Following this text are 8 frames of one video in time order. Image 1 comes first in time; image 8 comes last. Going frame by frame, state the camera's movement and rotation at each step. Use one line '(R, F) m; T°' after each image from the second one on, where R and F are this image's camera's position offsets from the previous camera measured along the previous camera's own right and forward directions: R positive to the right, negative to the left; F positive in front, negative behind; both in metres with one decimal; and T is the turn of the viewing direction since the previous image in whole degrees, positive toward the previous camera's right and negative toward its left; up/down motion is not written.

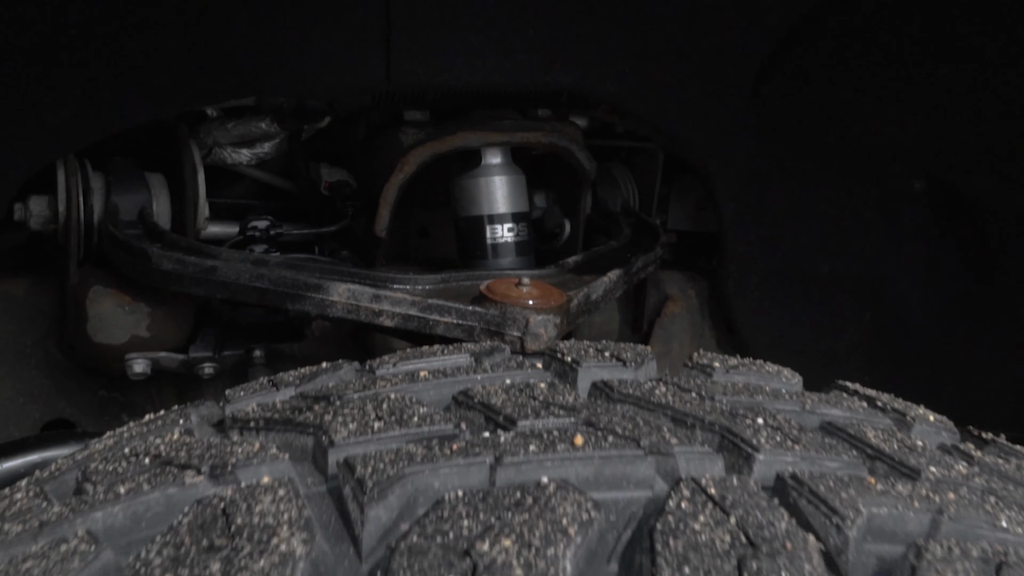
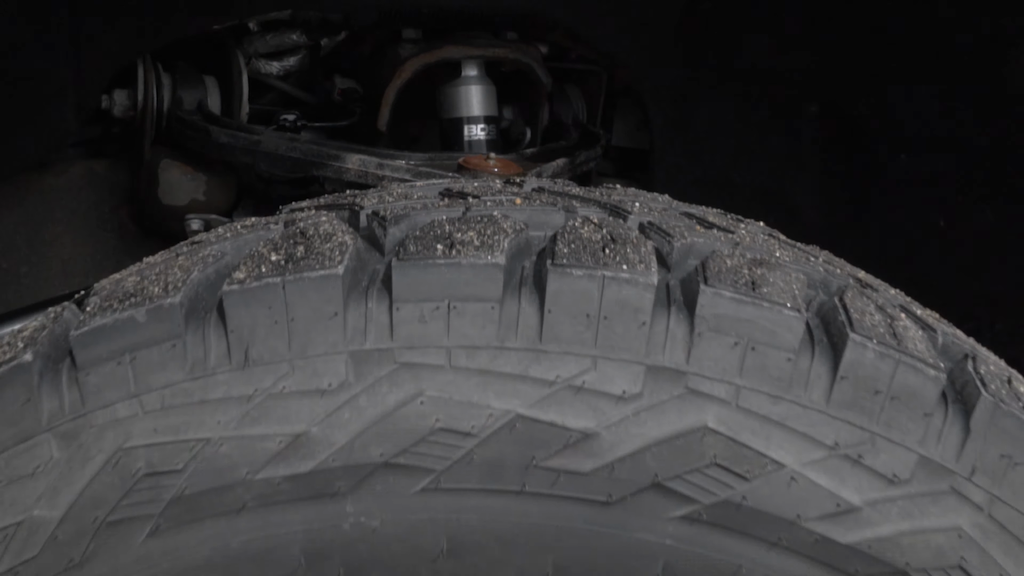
(0.0, -0.2) m; +1°
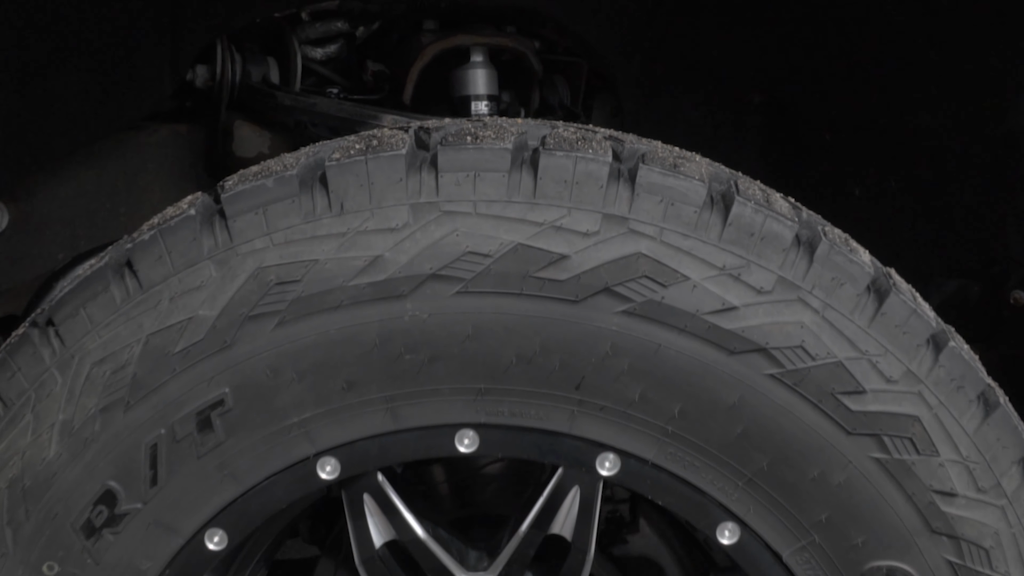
(0.0, -0.3) m; +1°
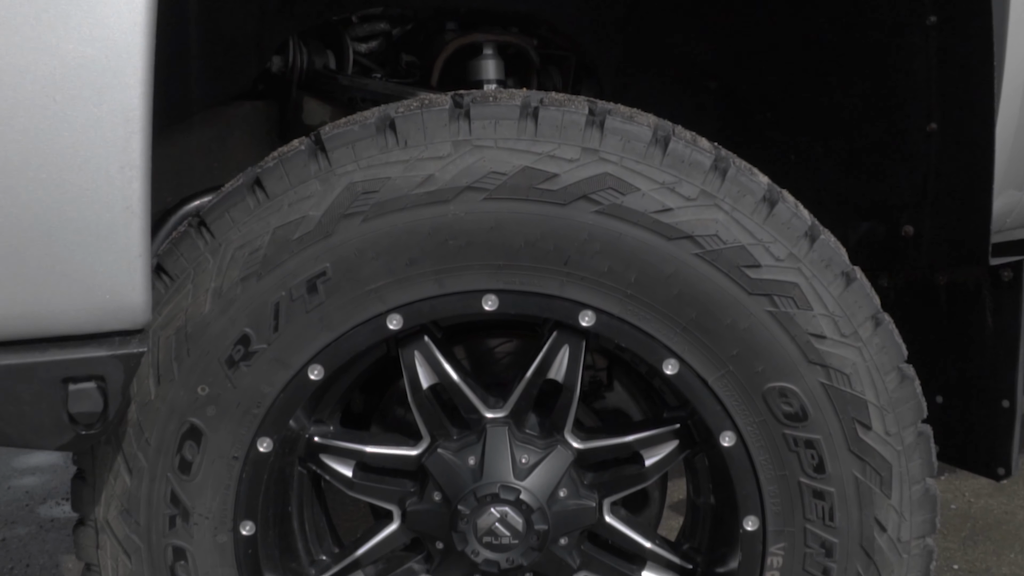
(0.0, -0.3) m; 0°
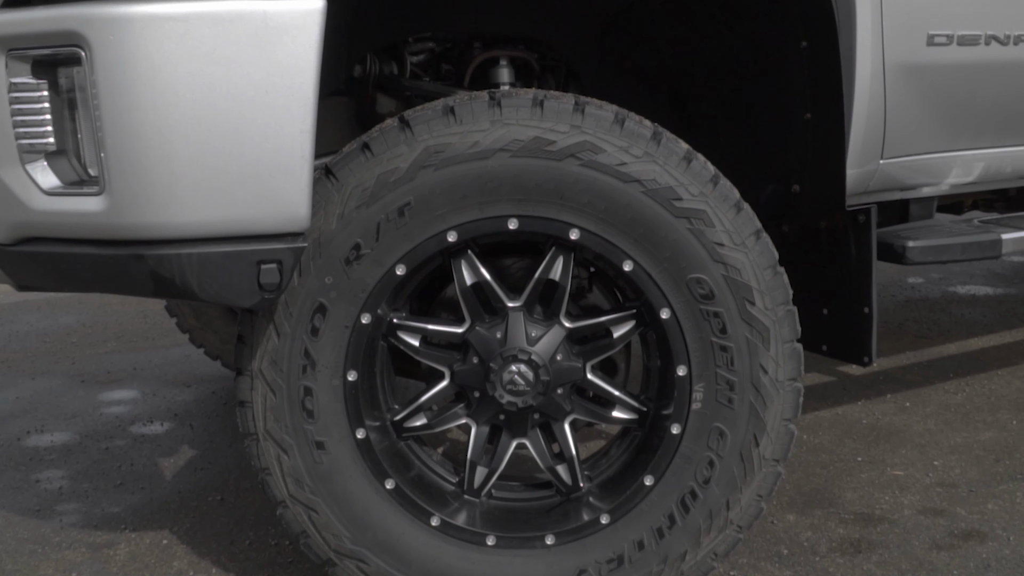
(0.0, -0.6) m; +1°
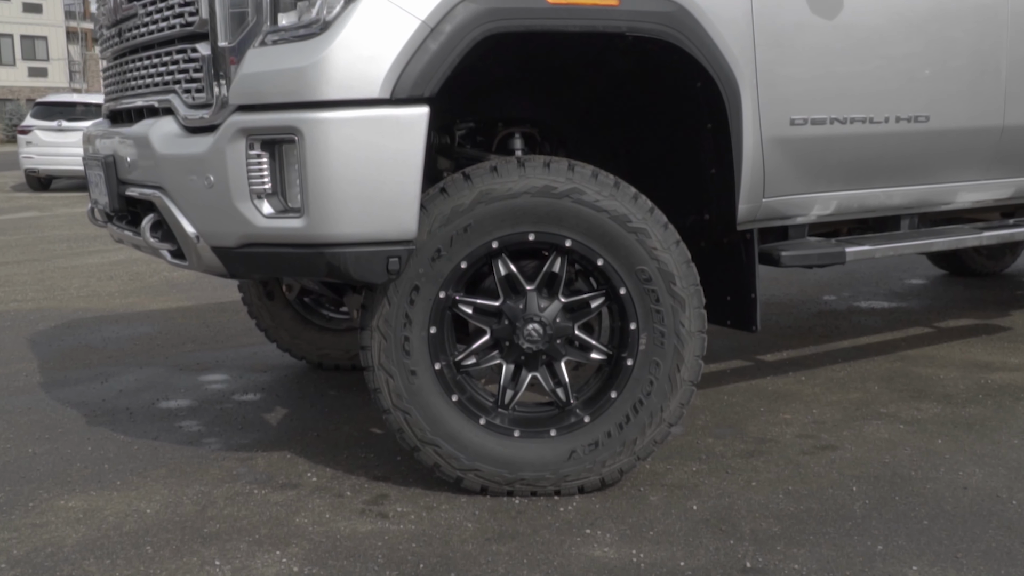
(-0.1, -1.2) m; +1°
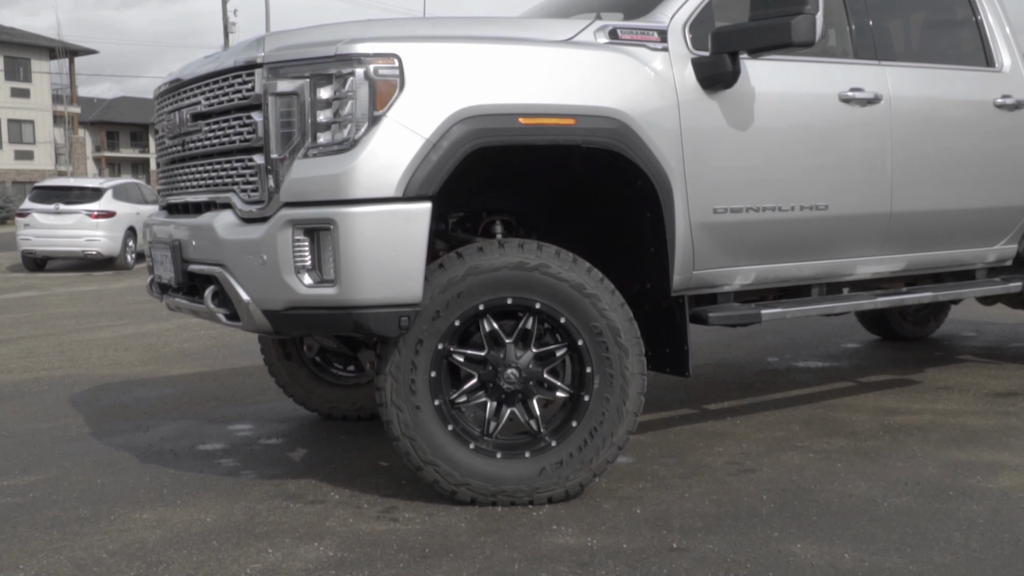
(0.0, -0.9) m; +1°
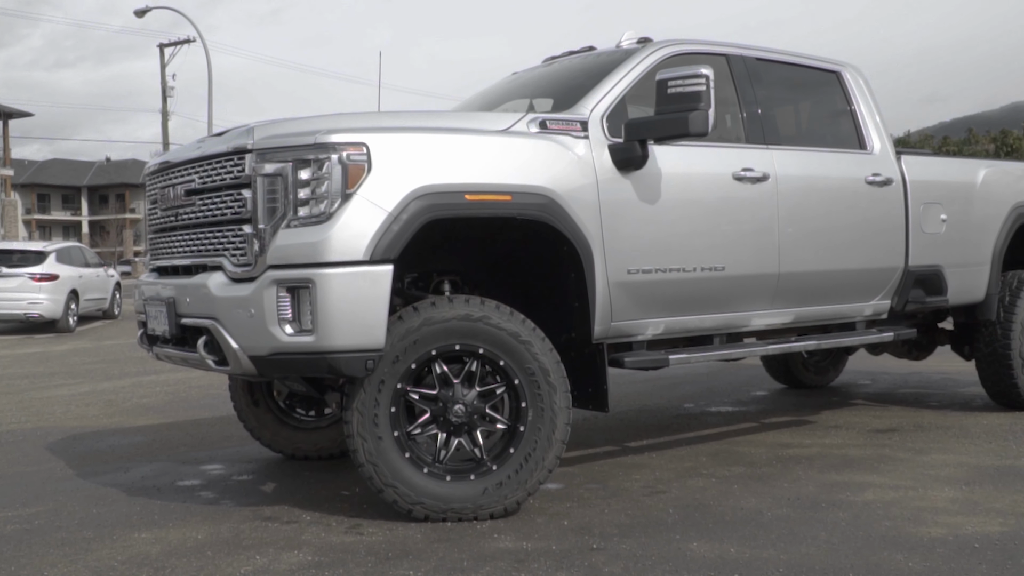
(0.0, -0.7) m; +3°
